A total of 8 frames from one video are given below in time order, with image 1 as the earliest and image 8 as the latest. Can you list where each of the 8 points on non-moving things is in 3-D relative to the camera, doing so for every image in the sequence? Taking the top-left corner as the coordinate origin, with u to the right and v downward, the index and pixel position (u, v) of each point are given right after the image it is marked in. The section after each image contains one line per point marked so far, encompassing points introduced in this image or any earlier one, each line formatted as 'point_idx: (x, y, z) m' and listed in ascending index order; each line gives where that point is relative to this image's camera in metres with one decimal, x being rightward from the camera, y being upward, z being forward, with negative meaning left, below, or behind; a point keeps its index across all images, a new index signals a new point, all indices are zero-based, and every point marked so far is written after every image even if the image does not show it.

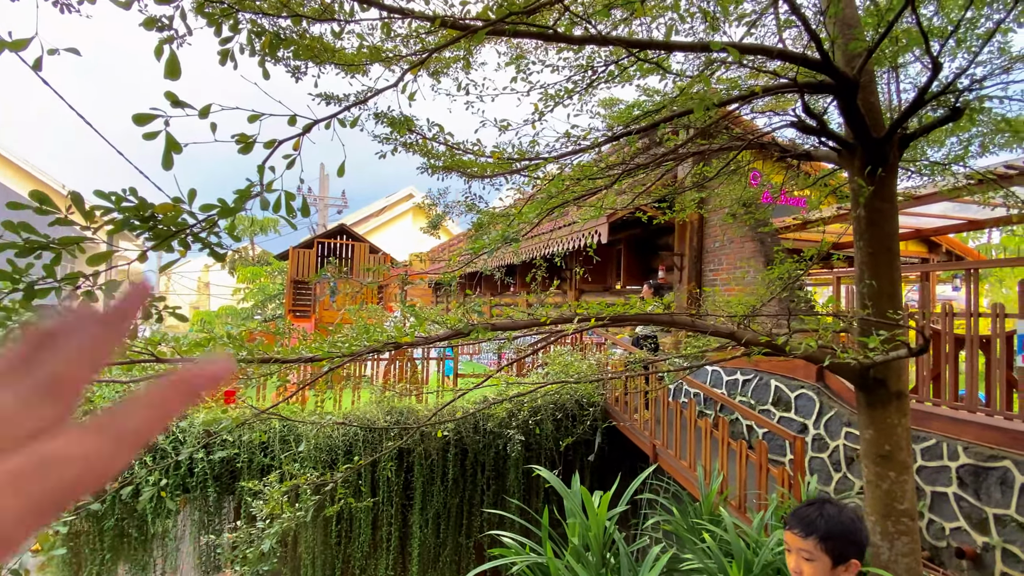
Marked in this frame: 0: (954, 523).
0: (+3.5, -1.9, +4.1) m
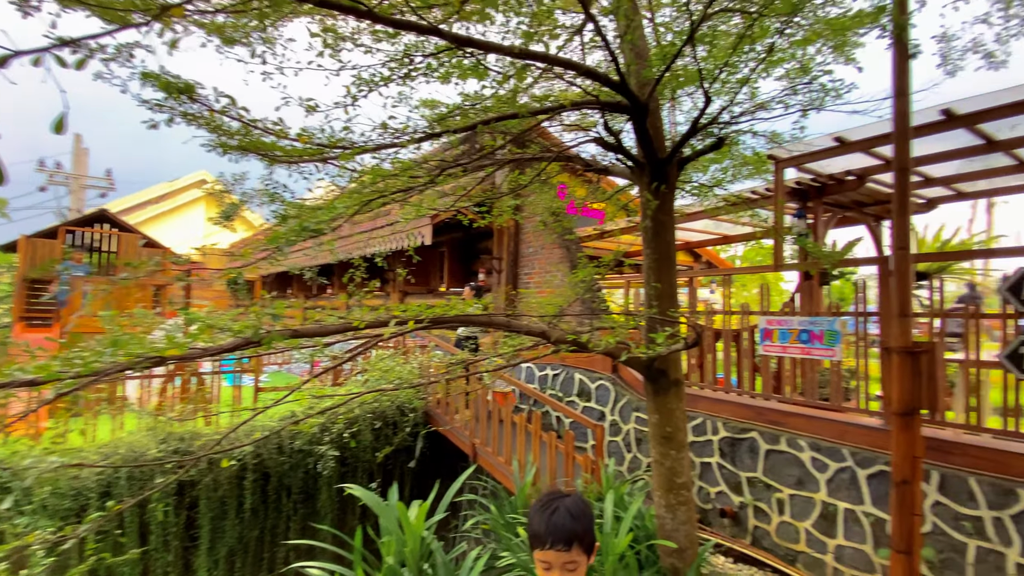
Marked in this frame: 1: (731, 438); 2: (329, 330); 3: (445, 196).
0: (+2.0, -1.9, +4.8) m
1: (+2.1, -1.4, +4.7) m
2: (-1.1, -0.3, +3.0) m
3: (-0.6, +0.9, +4.7) m
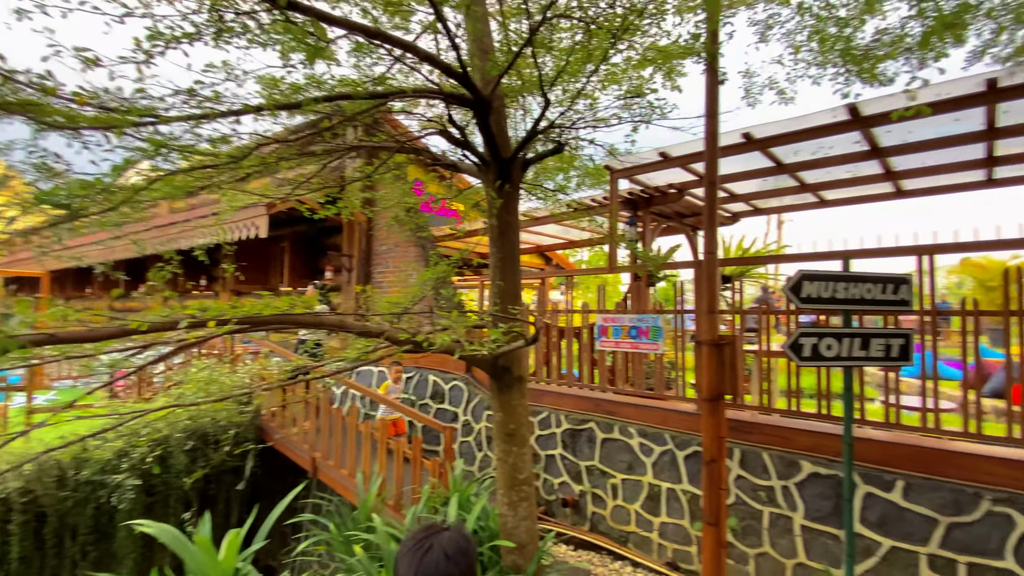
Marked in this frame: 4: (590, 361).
0: (+0.5, -1.9, +5.0) m
1: (+0.6, -1.4, +4.9) m
2: (-2.0, -0.2, +2.5) m
3: (-2.0, +0.9, +4.2) m
4: (+0.8, -0.8, +5.2) m
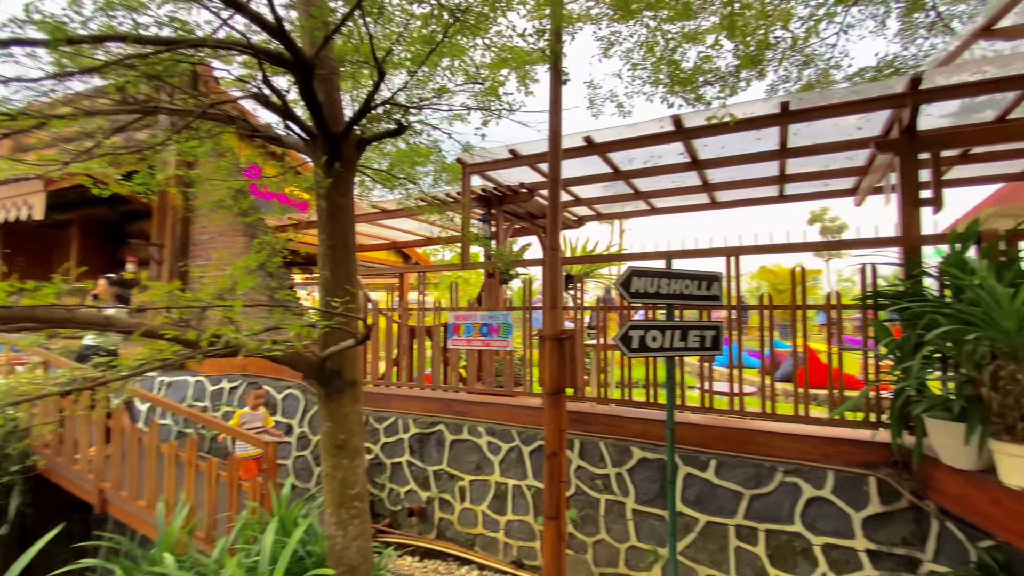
0: (-1.0, -1.8, +4.7) m
1: (-0.9, -1.4, +4.7) m
2: (-2.7, -0.2, +1.6) m
3: (-3.1, +0.9, +3.3) m
4: (-0.7, -0.7, +4.9) m
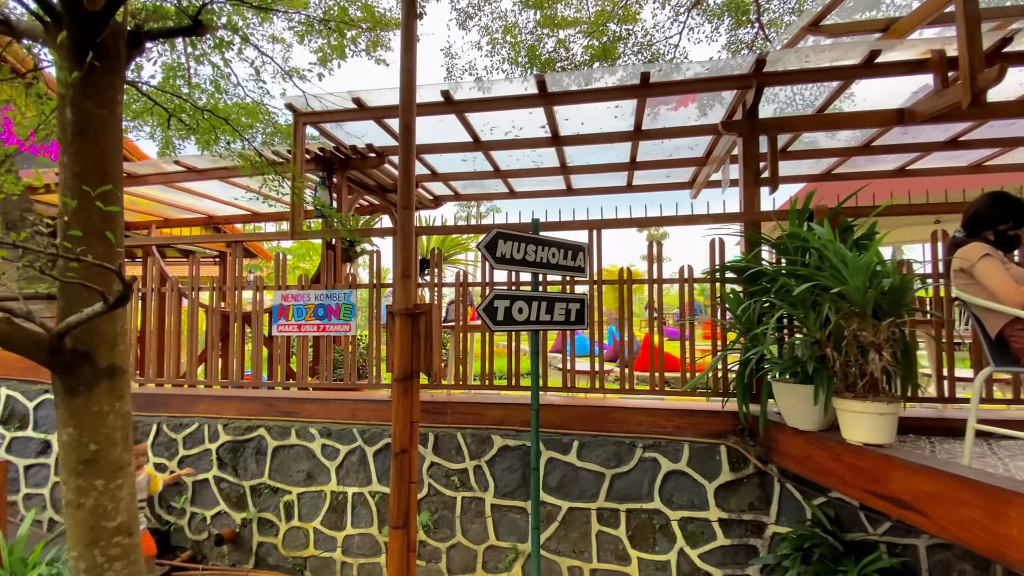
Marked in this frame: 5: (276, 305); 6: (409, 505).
0: (-2.2, -1.6, +3.7) m
1: (-2.1, -1.1, +3.8) m
2: (-2.9, +0.1, +0.3) m
3: (-3.8, +1.2, +1.8) m
4: (-2.0, -0.5, +4.1) m
5: (-1.9, -0.1, +4.1) m
6: (-0.6, -1.2, +2.9) m
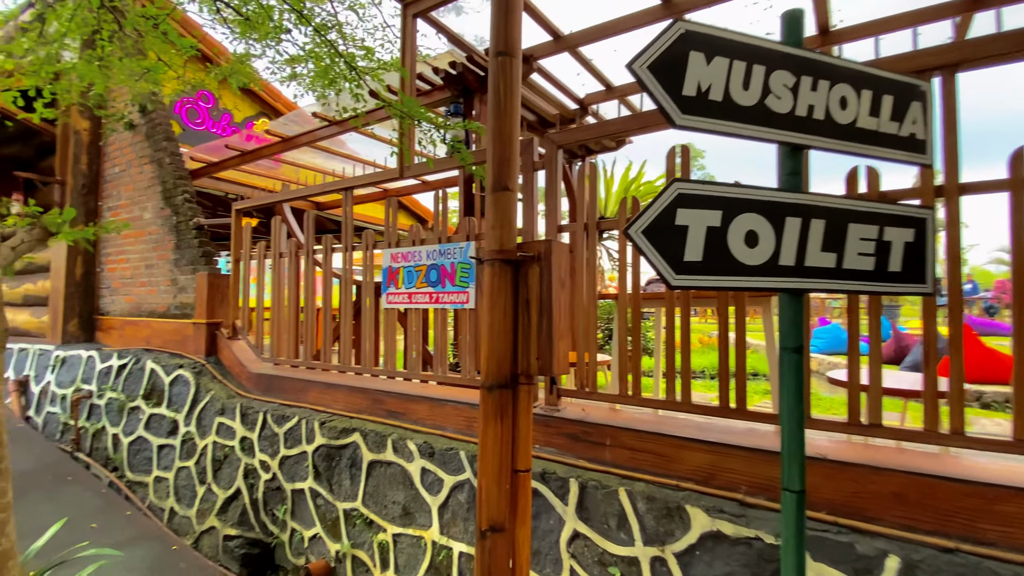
0: (-1.1, -1.4, +2.9) m
1: (-1.0, -0.9, +2.9) m
2: (-3.2, +0.2, 0.0) m
3: (-3.4, +1.4, +1.7) m
4: (-0.9, -0.3, +3.1) m
5: (-0.8, +0.1, +3.1) m
6: (0.0, -1.0, +1.5) m
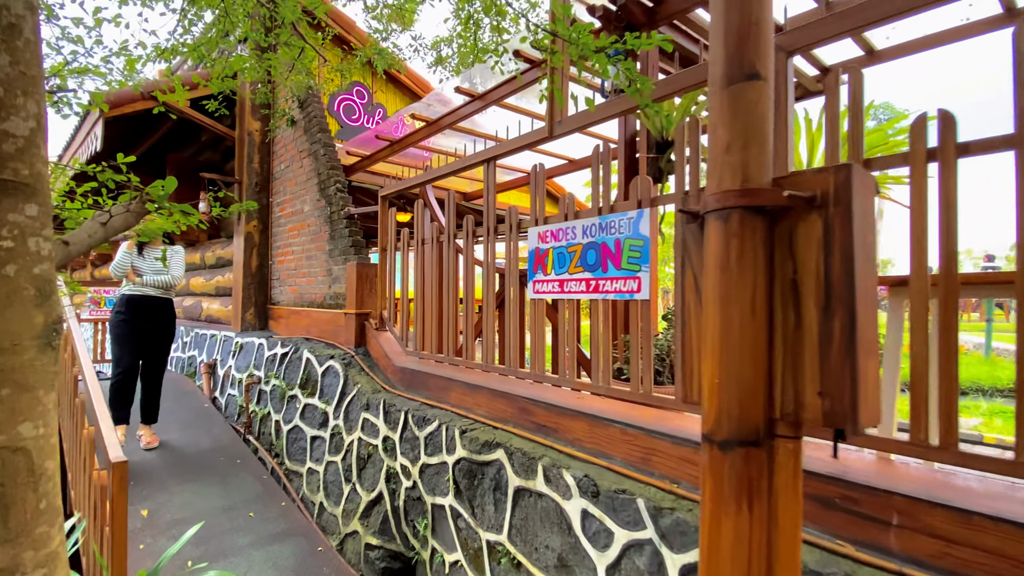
0: (-0.3, -1.3, +2.5) m
1: (-0.2, -0.8, +2.5) m
2: (-3.1, +0.2, +0.3) m
3: (-2.8, +1.4, +2.0) m
4: (0.0, -0.2, +2.6) m
5: (+0.1, +0.2, +2.6) m
6: (+0.4, -1.0, +0.8) m
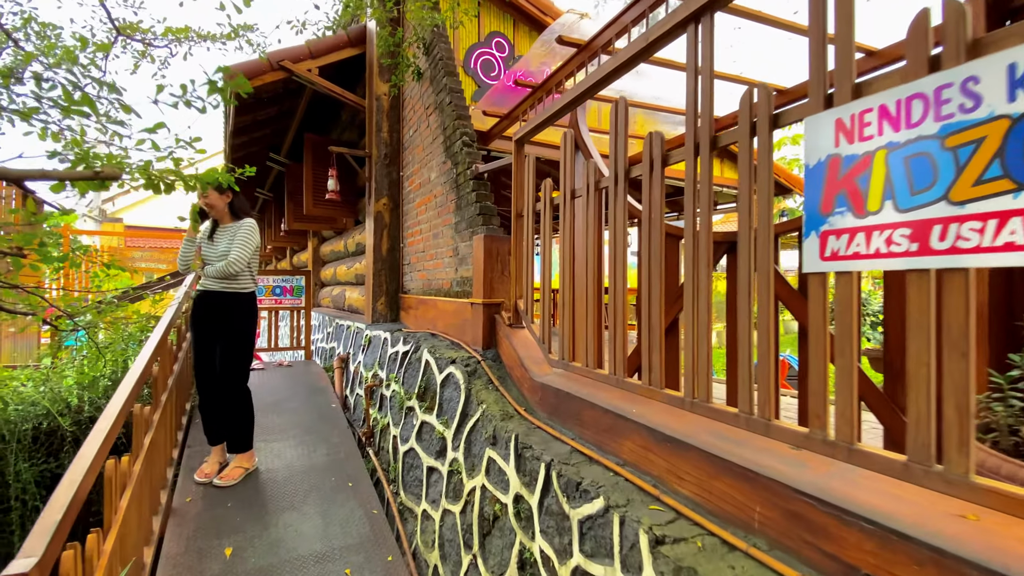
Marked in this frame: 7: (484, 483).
0: (+0.3, -1.2, +1.4) m
1: (+0.4, -0.8, +1.3) m
2: (-3.0, +0.3, 0.0) m
3: (-2.3, +1.5, +1.6) m
4: (+0.7, -0.1, +1.4) m
5: (+0.7, +0.3, +1.3) m
6: (+0.5, -0.9, -0.4) m
7: (-0.1, -0.8, +2.1) m
